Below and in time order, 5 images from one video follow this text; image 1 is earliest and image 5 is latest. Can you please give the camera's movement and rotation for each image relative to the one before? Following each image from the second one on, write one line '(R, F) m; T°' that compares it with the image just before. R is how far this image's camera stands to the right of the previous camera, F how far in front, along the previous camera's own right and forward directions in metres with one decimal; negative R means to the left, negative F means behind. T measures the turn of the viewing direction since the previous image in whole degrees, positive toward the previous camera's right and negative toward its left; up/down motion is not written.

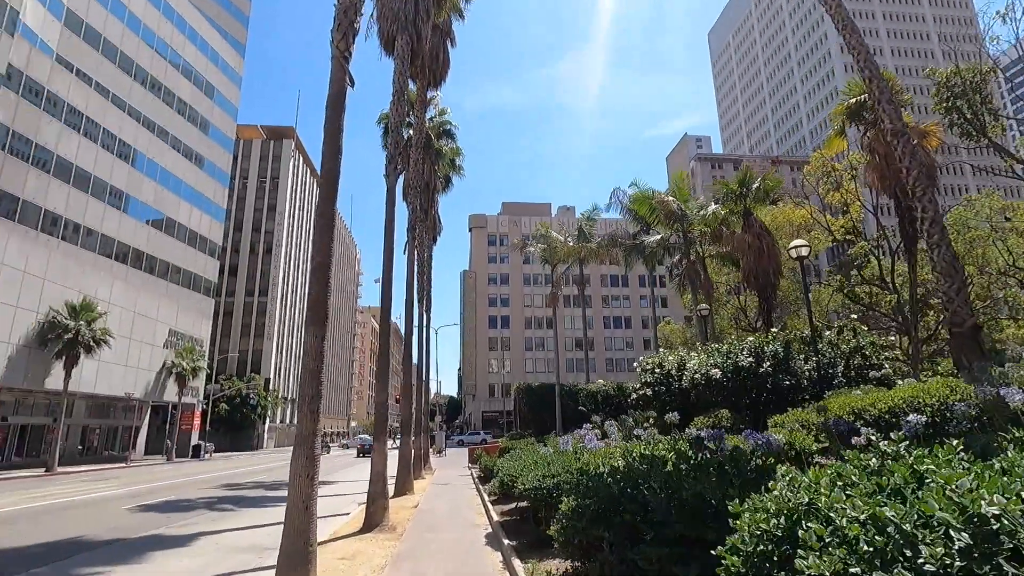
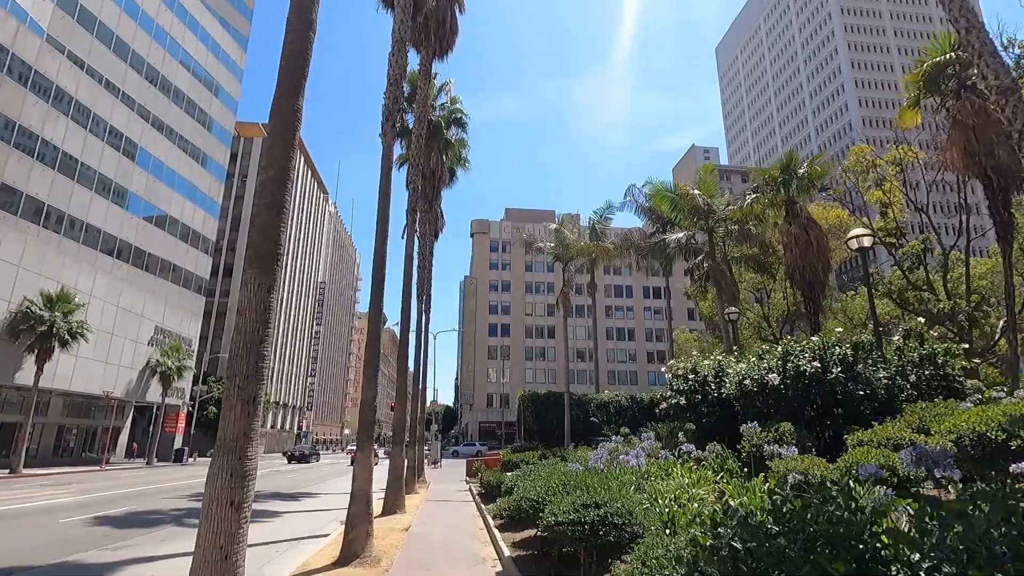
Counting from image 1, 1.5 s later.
(-0.3, +2.1) m; 0°
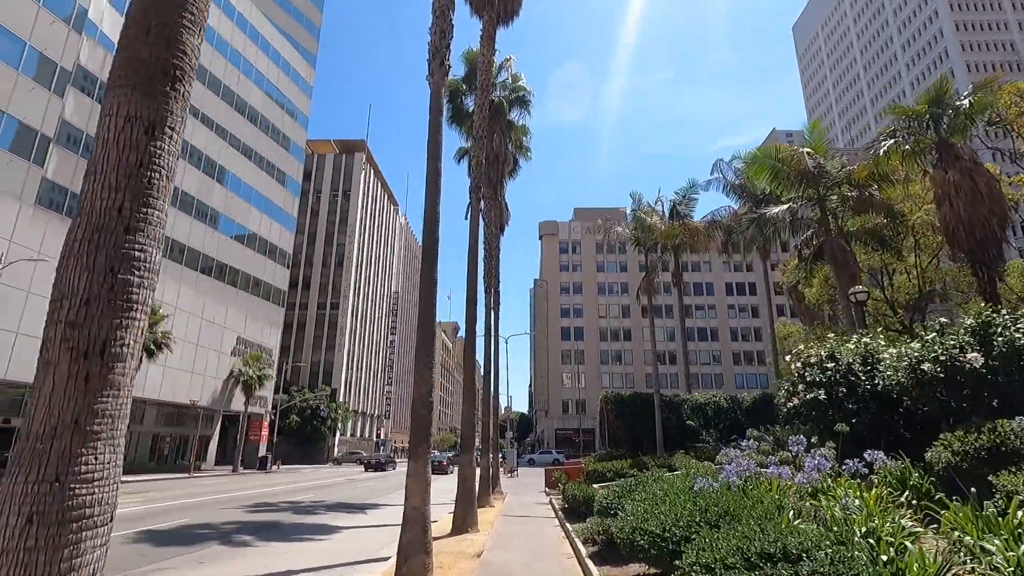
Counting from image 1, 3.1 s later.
(-0.2, +2.1) m; -7°
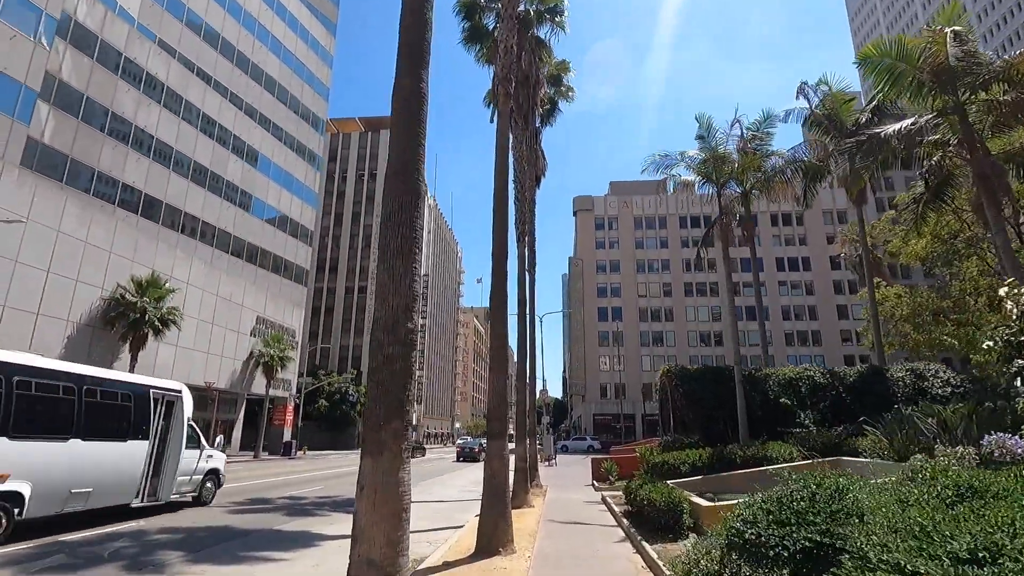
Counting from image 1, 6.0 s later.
(-0.2, +3.9) m; -3°
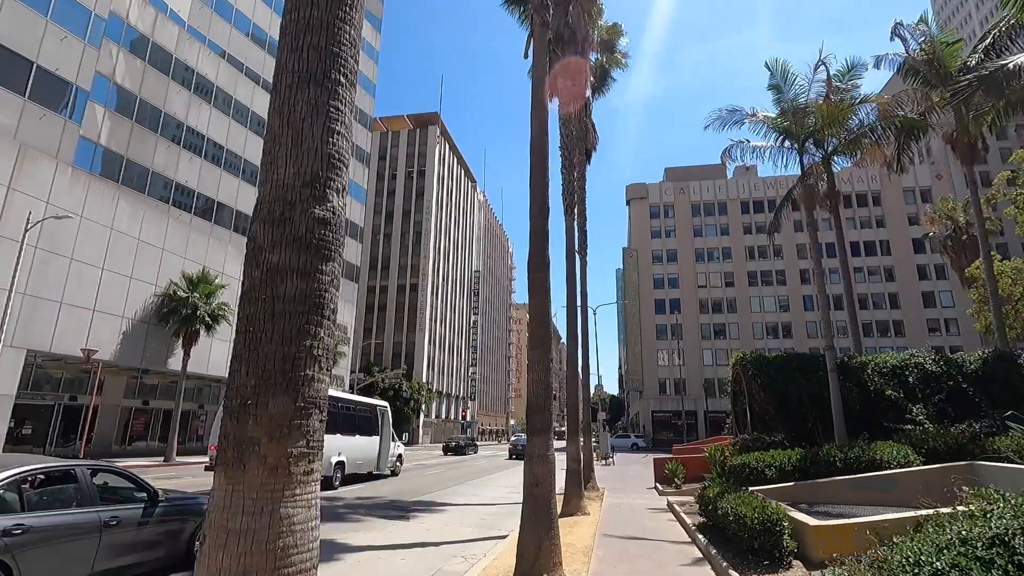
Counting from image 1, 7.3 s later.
(+0.1, +1.8) m; -5°
